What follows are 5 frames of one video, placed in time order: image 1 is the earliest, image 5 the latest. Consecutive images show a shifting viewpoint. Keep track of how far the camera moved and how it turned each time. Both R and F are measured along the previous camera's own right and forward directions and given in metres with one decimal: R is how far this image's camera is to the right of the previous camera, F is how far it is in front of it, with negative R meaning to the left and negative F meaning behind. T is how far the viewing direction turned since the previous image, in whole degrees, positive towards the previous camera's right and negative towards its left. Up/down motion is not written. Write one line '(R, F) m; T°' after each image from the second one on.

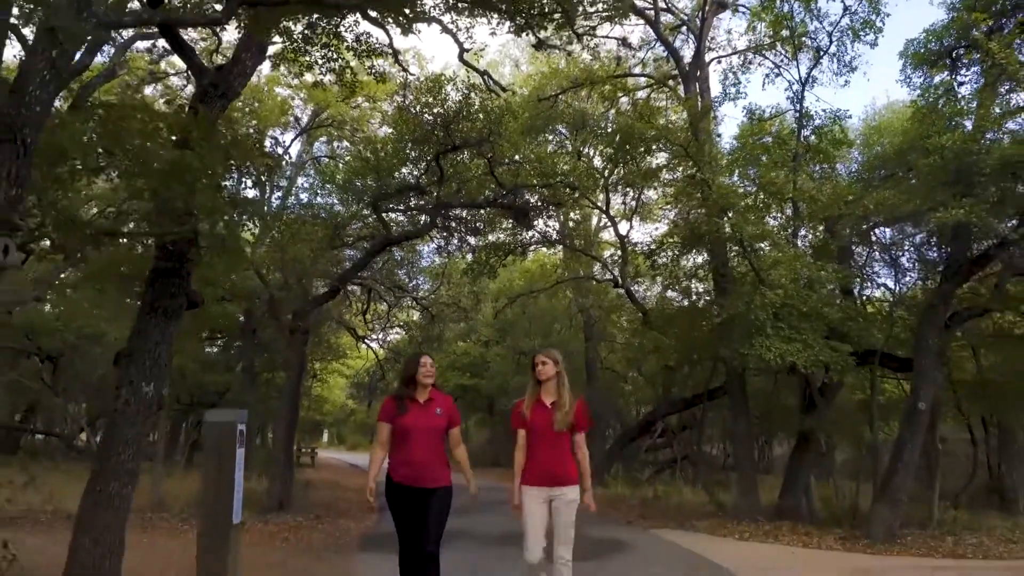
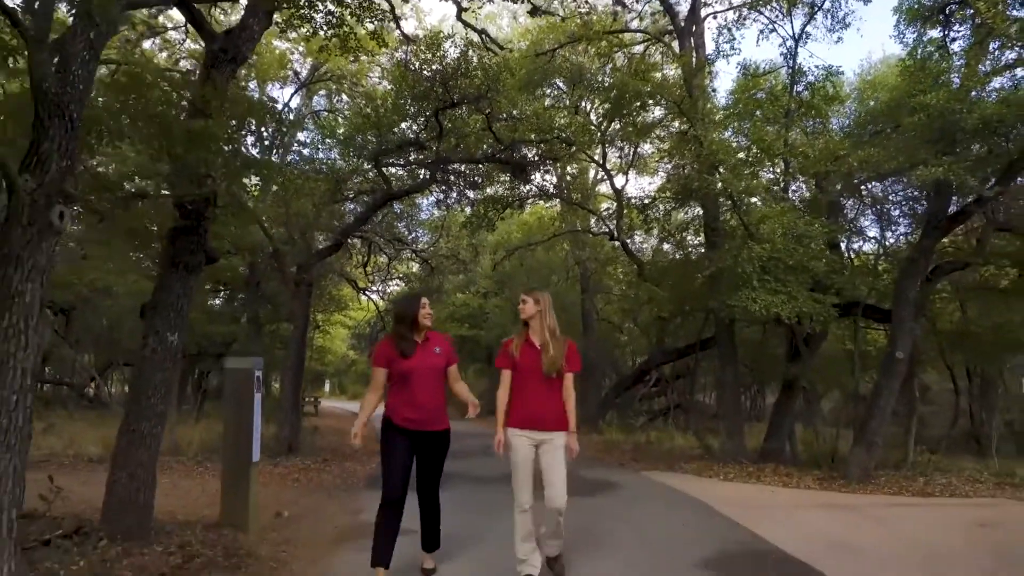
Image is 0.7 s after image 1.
(0.0, -0.5) m; 0°
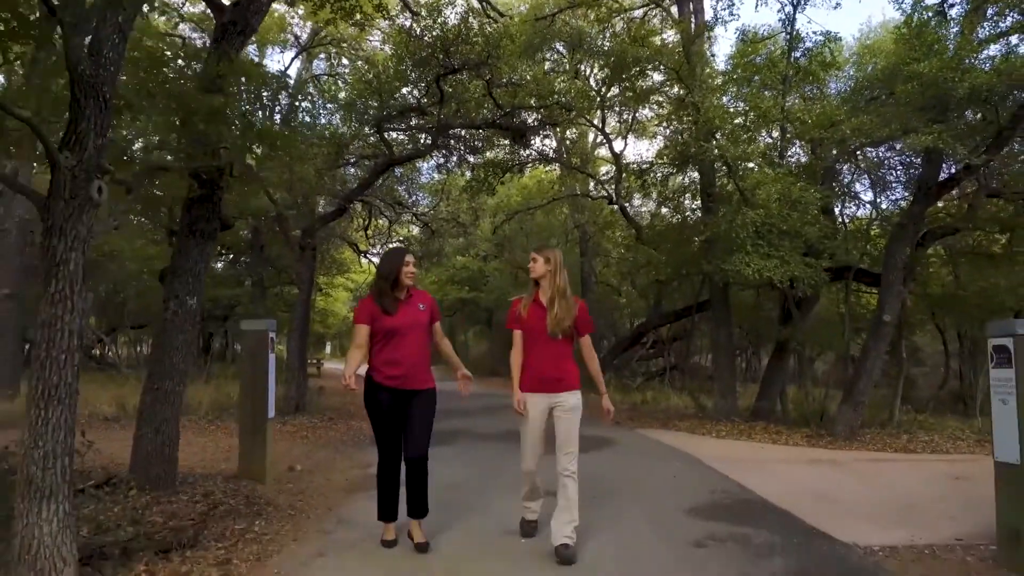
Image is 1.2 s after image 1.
(0.0, -0.3) m; 0°
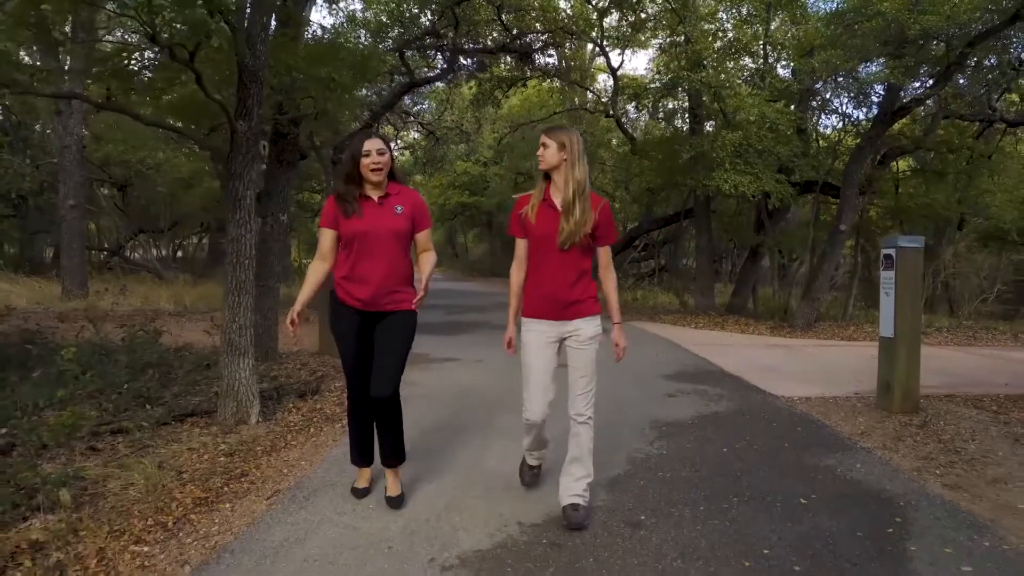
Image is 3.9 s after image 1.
(-0.3, -1.9) m; +1°
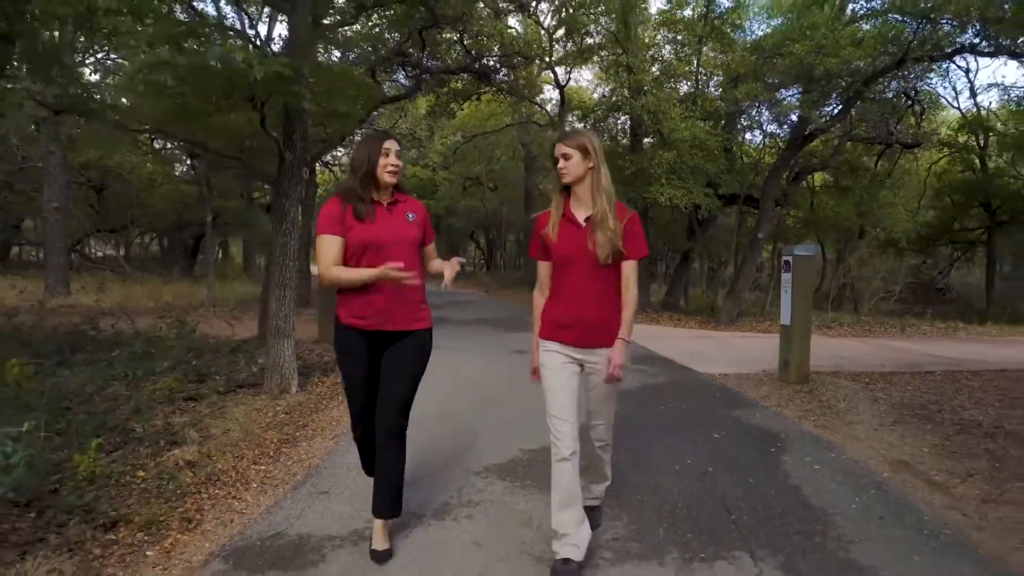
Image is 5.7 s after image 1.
(-0.5, -1.7) m; +5°
